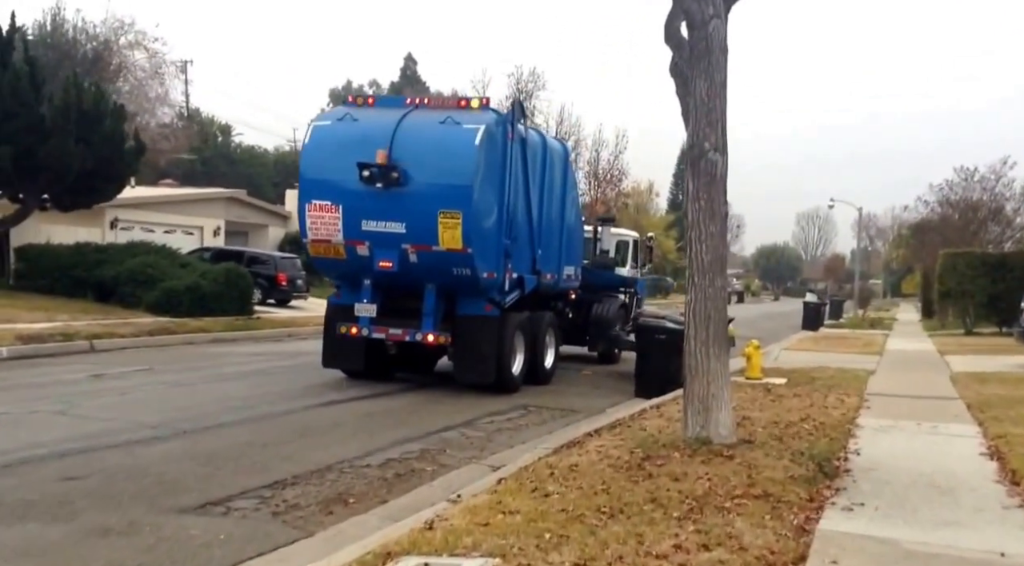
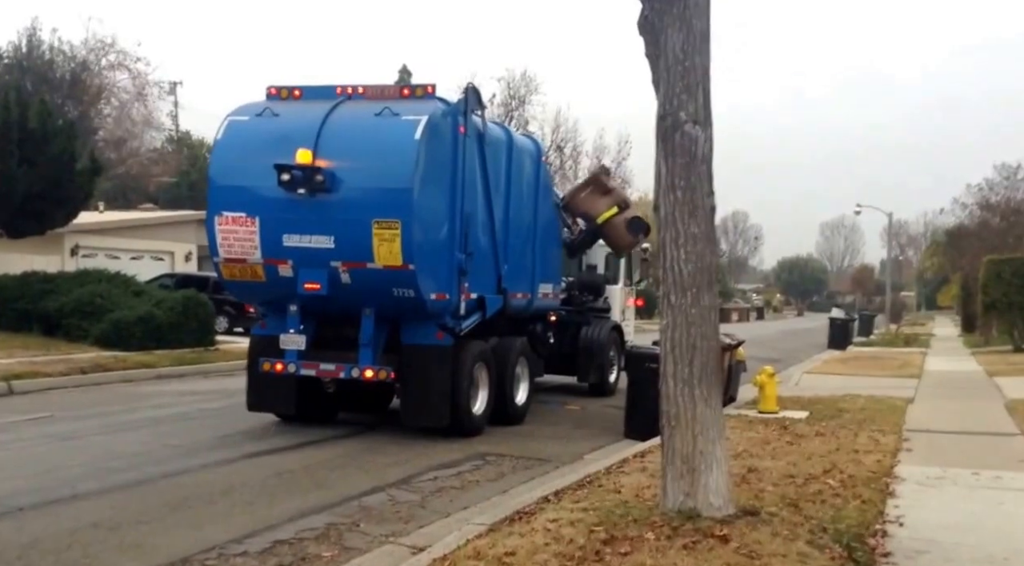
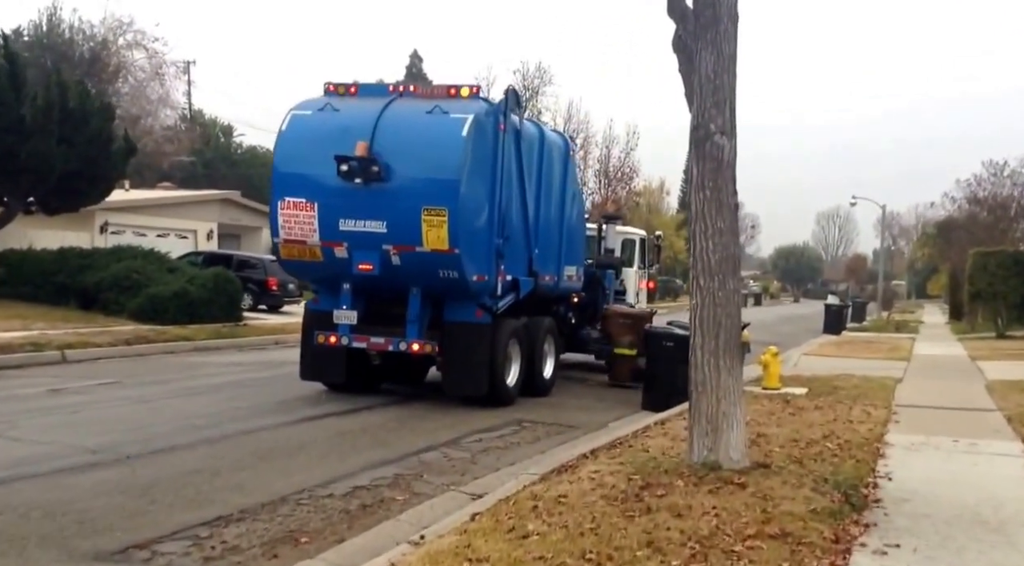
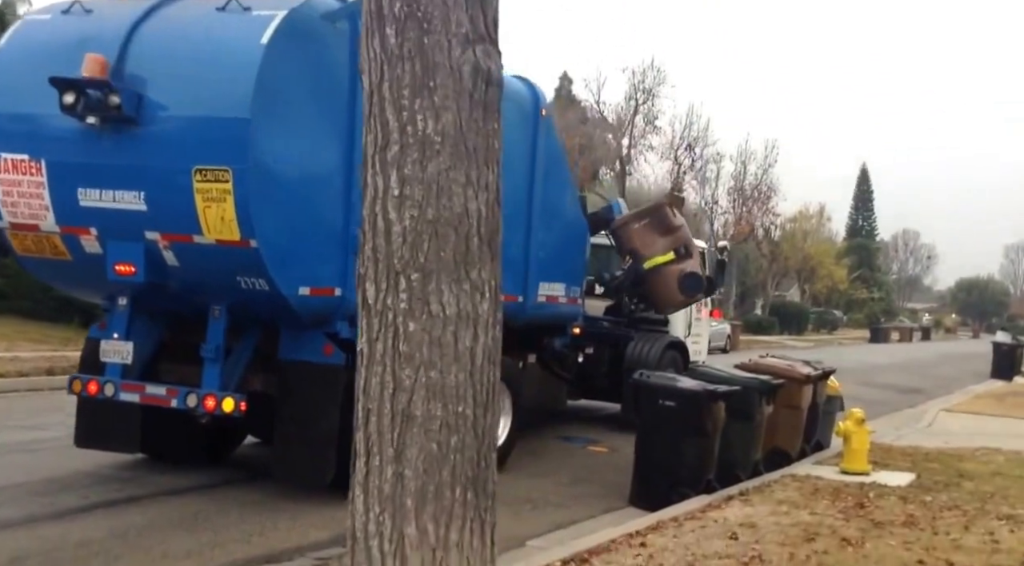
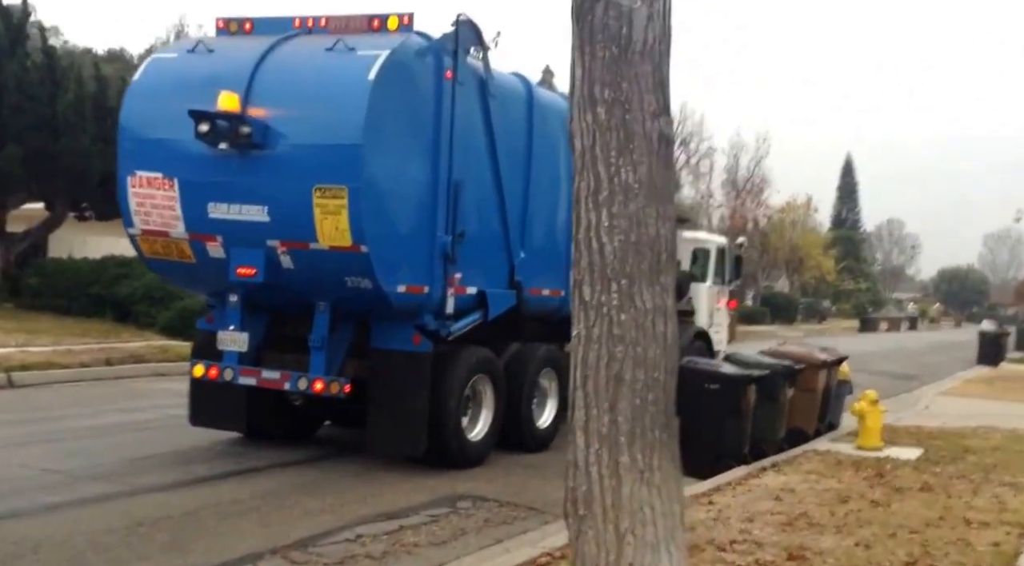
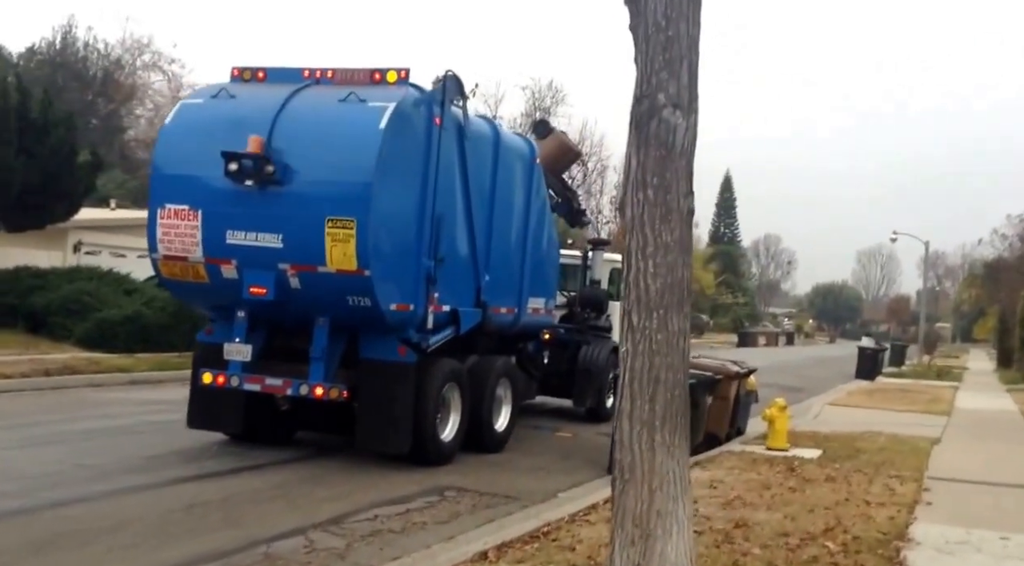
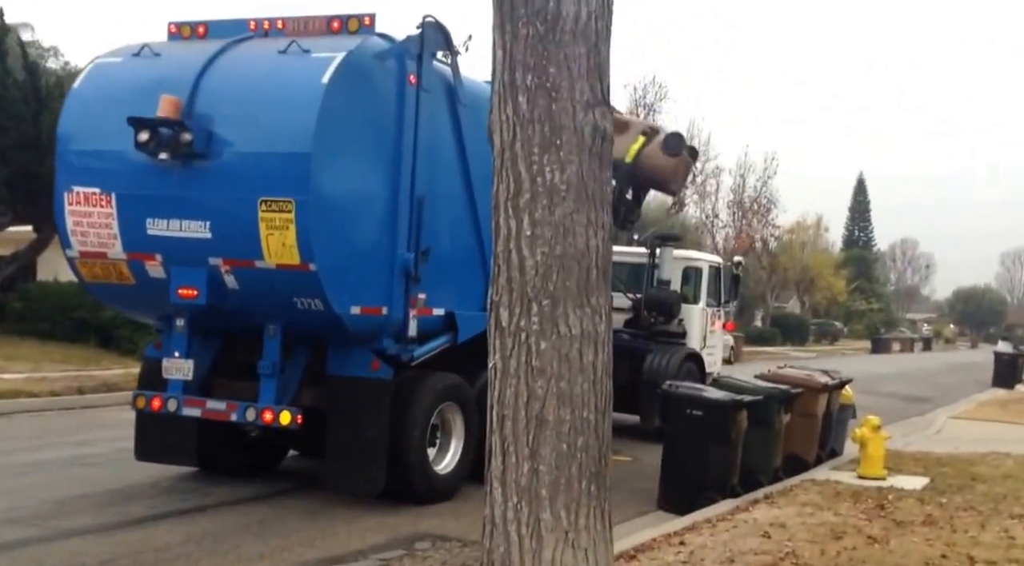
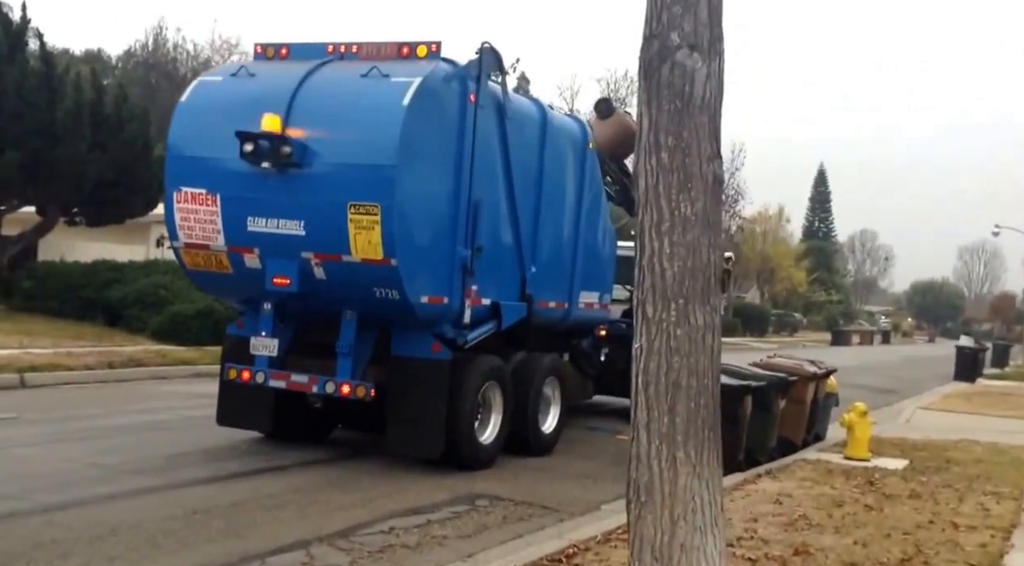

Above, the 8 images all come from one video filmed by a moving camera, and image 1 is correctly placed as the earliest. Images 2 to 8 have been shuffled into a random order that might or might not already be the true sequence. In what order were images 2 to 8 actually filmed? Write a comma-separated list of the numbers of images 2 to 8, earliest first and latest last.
3, 2, 6, 8, 5, 7, 4
